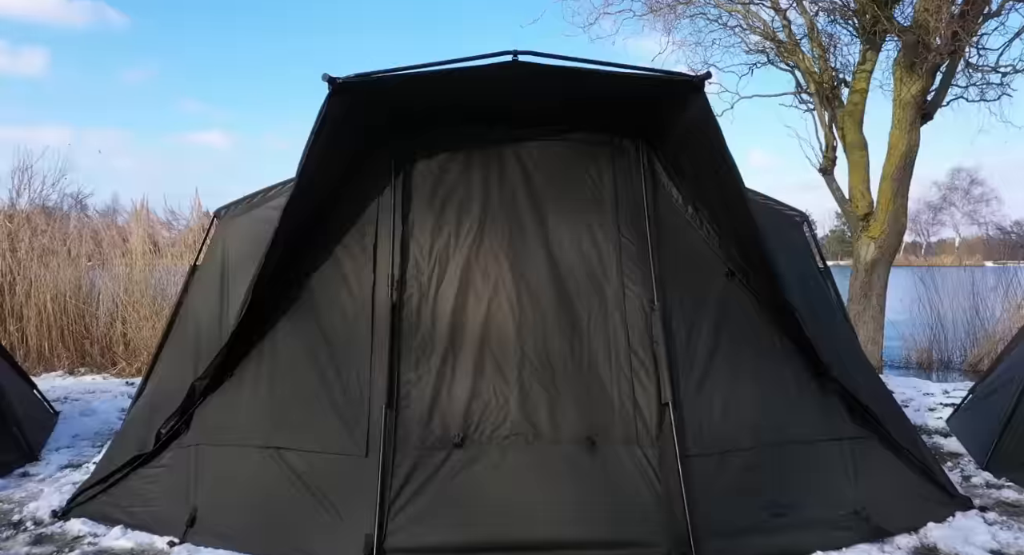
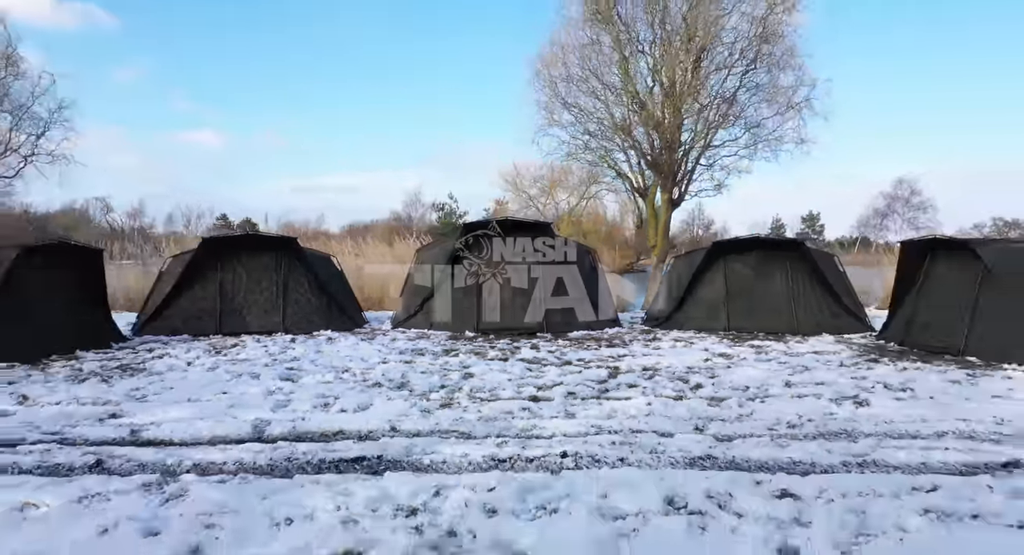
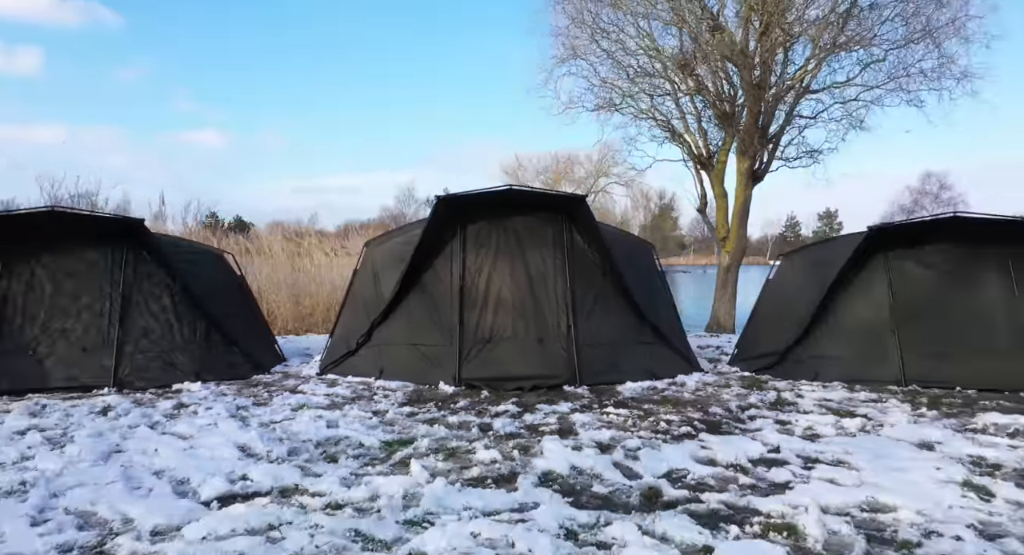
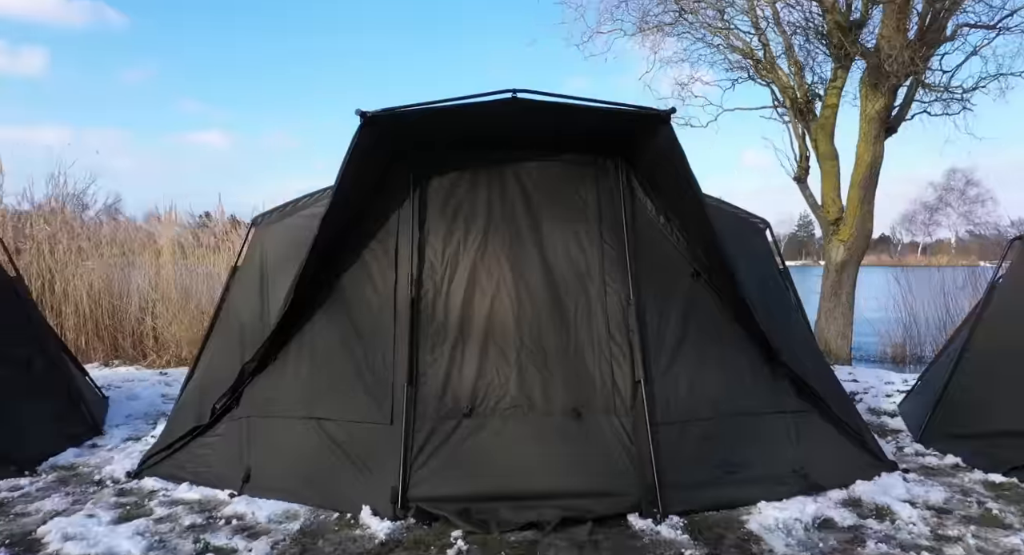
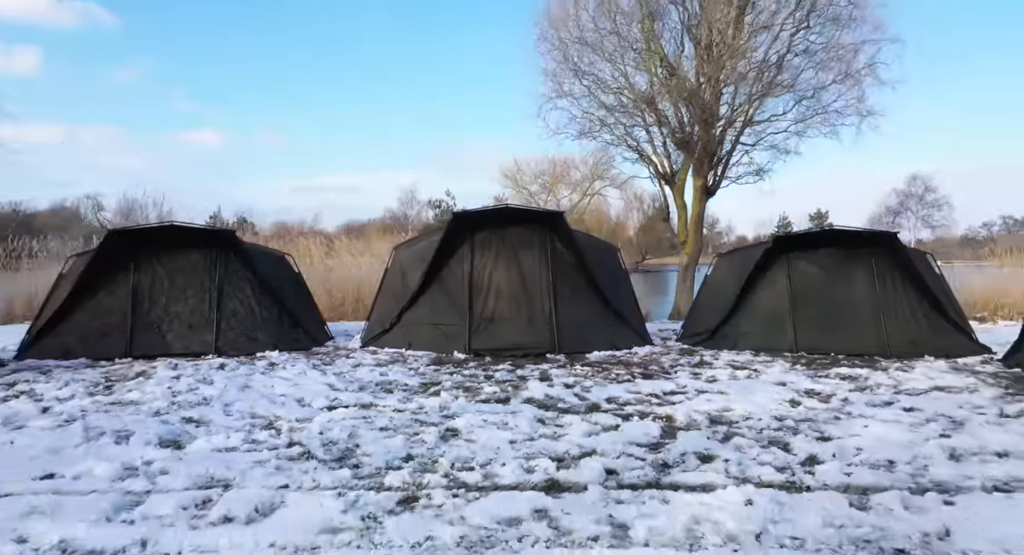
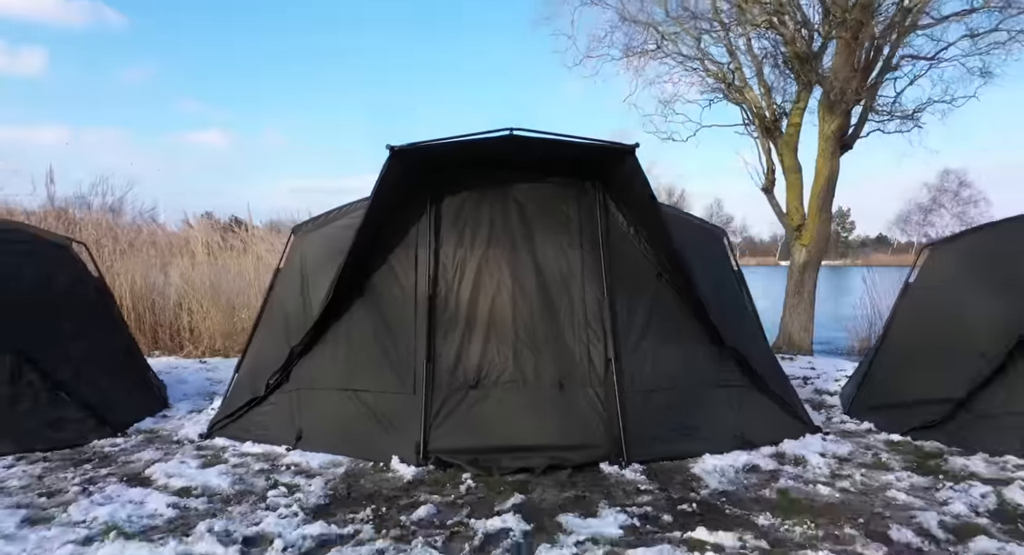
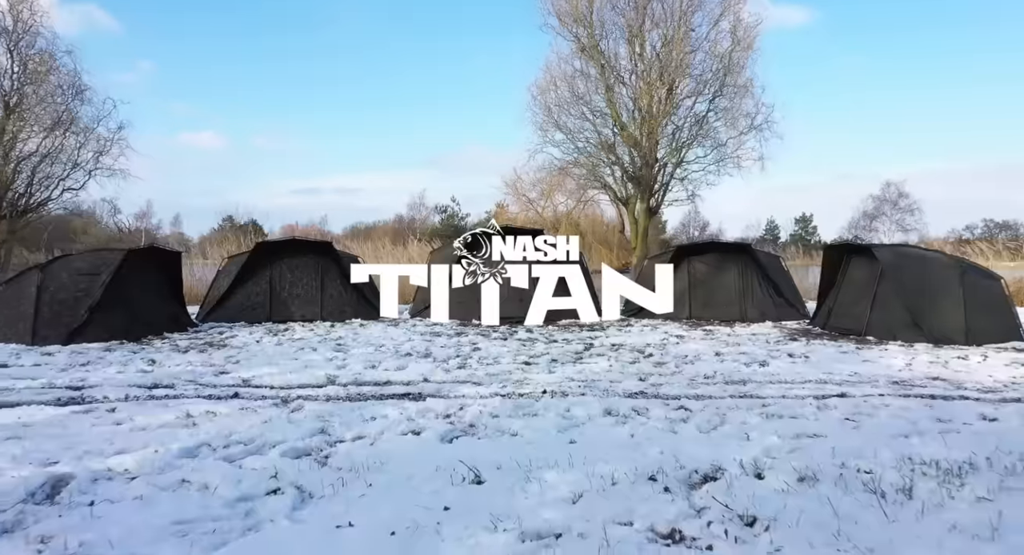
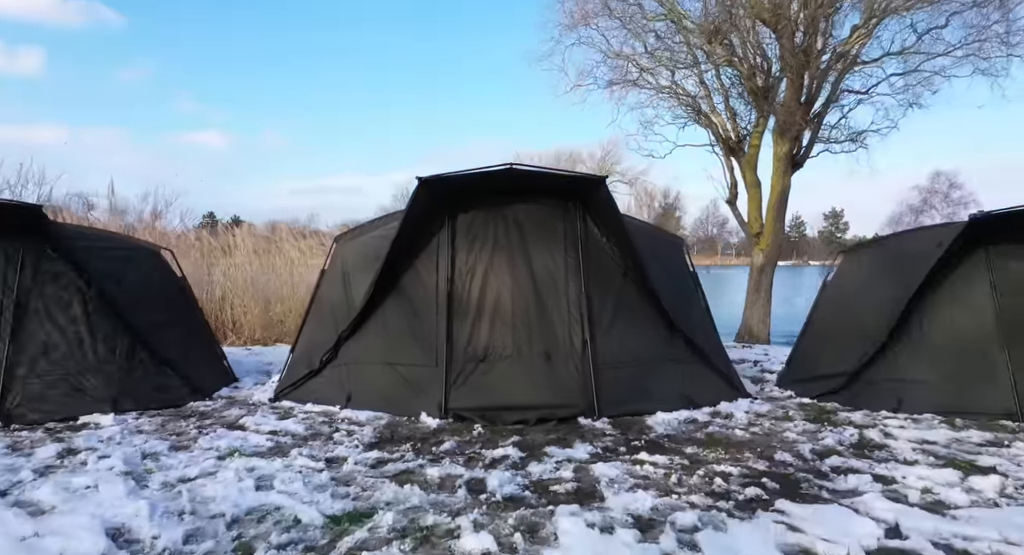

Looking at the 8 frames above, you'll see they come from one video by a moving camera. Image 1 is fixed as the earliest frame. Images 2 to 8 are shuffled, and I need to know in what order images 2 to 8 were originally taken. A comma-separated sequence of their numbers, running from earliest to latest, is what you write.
4, 6, 8, 3, 5, 2, 7
